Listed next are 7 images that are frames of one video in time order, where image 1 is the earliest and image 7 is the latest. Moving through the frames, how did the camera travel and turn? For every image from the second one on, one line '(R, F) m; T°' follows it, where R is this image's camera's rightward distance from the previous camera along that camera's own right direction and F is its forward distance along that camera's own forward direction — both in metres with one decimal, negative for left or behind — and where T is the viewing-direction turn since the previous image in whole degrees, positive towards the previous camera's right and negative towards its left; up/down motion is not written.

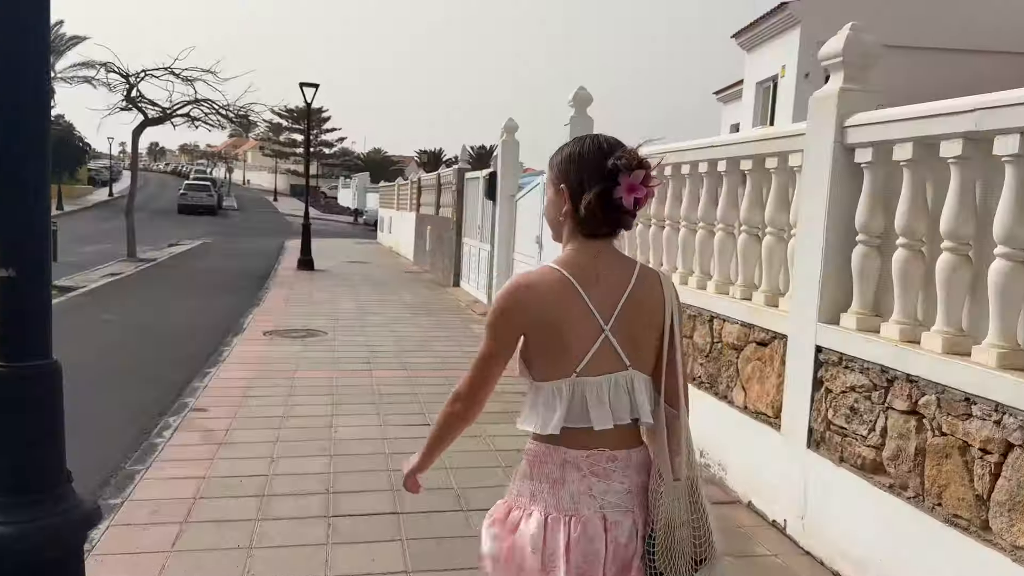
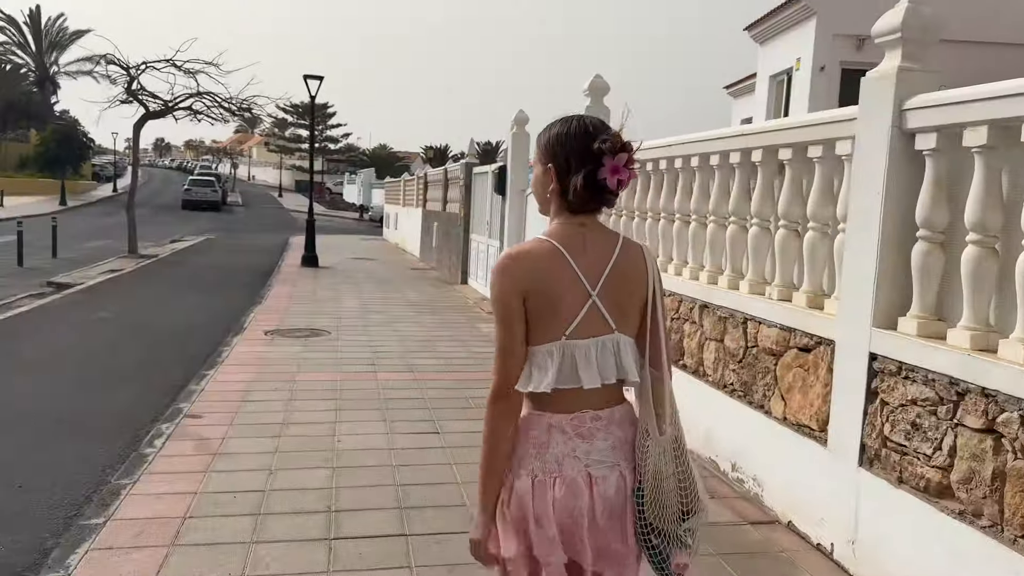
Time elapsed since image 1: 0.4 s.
(-0.1, +0.4) m; 0°
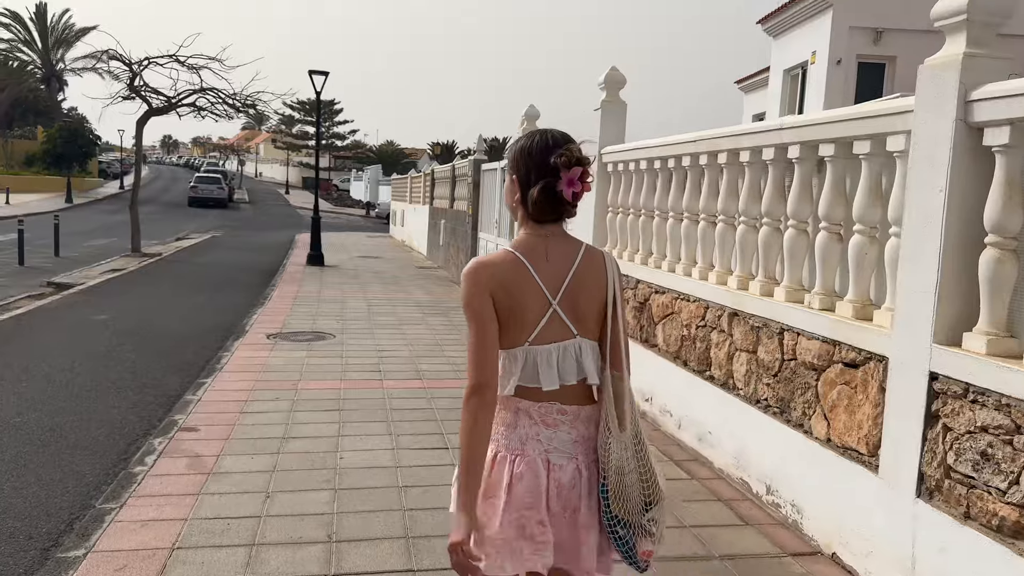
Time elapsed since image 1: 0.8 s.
(-0.1, +0.4) m; -1°
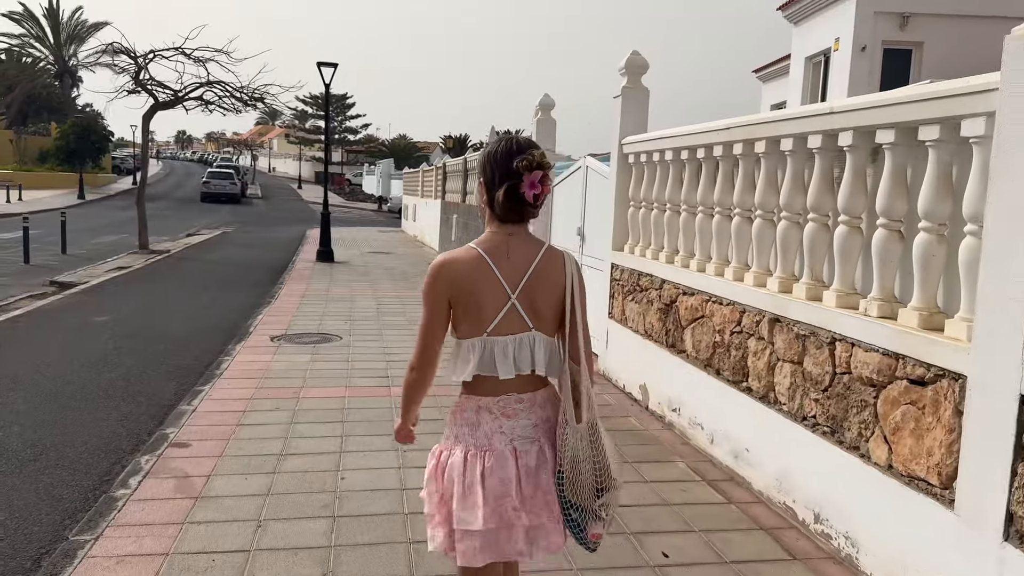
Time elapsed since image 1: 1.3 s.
(0.0, +0.5) m; -1°
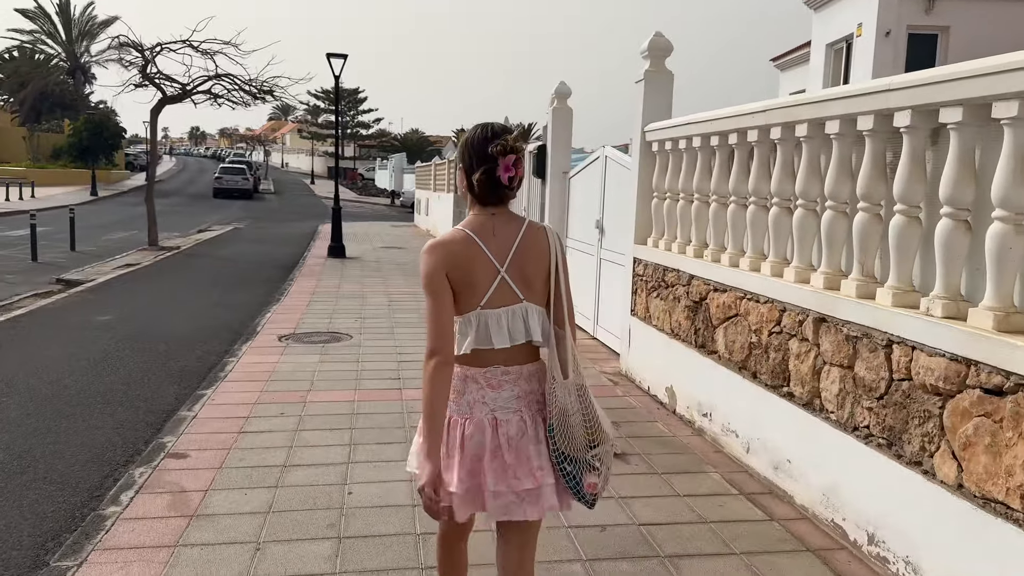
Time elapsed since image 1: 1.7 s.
(0.0, +0.4) m; -1°
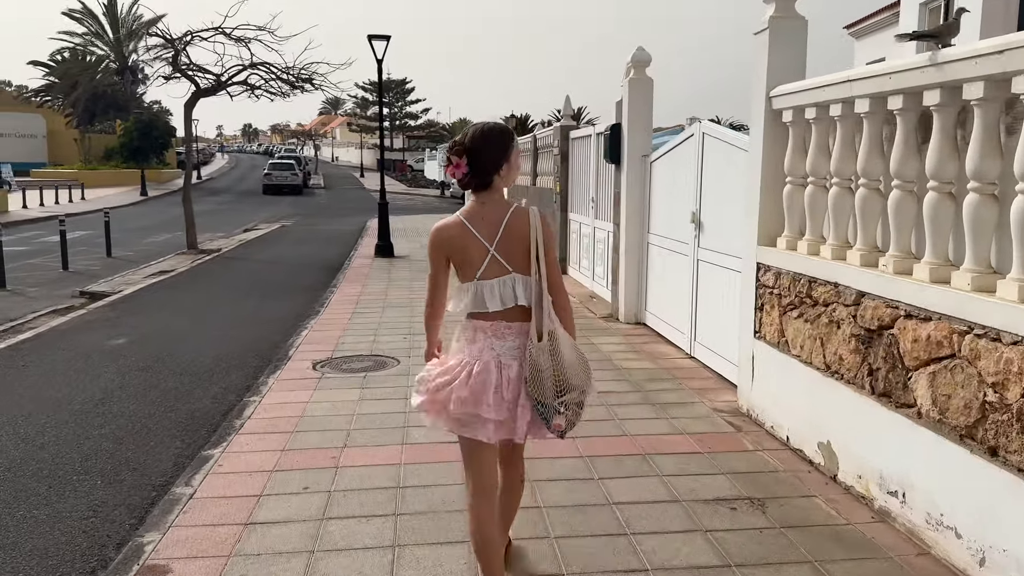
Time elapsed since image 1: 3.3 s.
(-0.2, +1.5) m; -4°
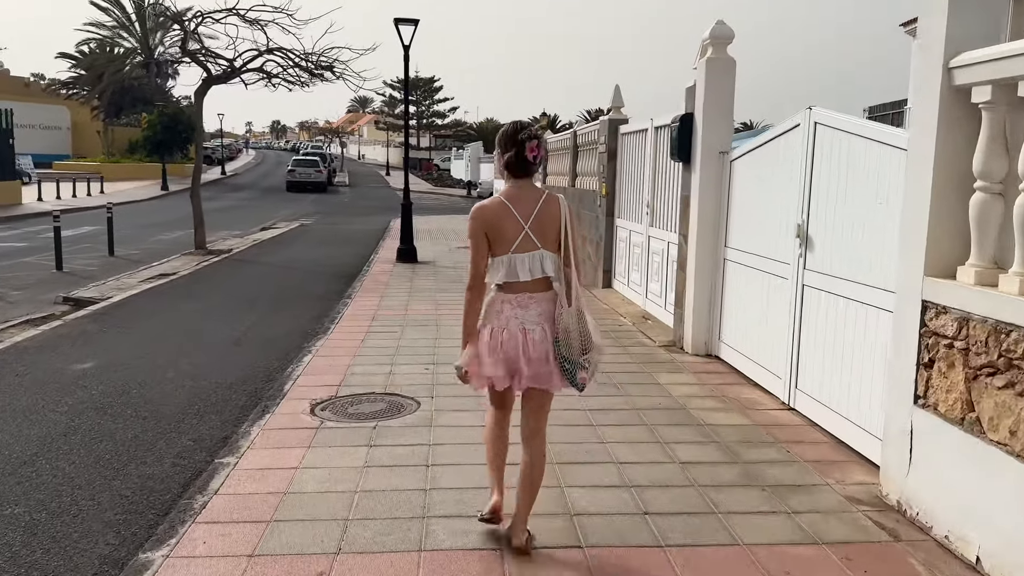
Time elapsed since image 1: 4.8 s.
(-0.2, +1.4) m; -2°
